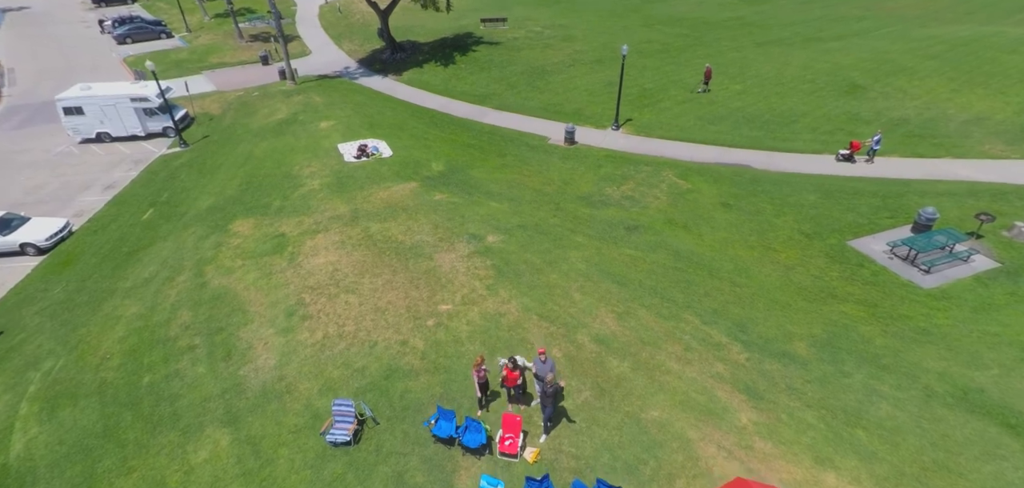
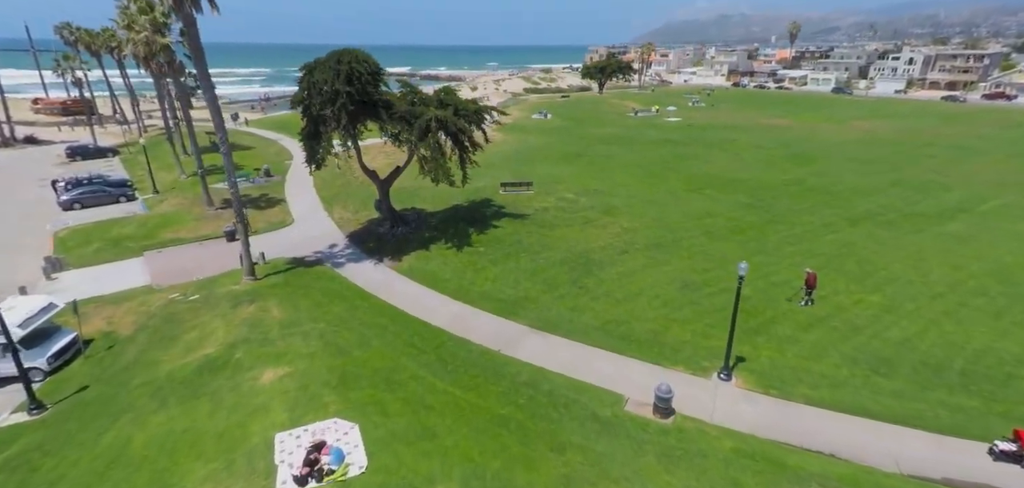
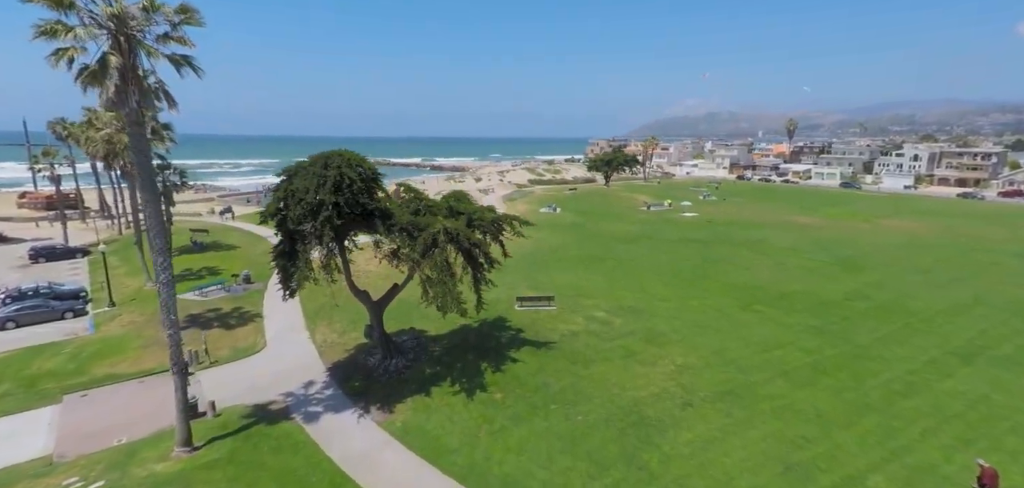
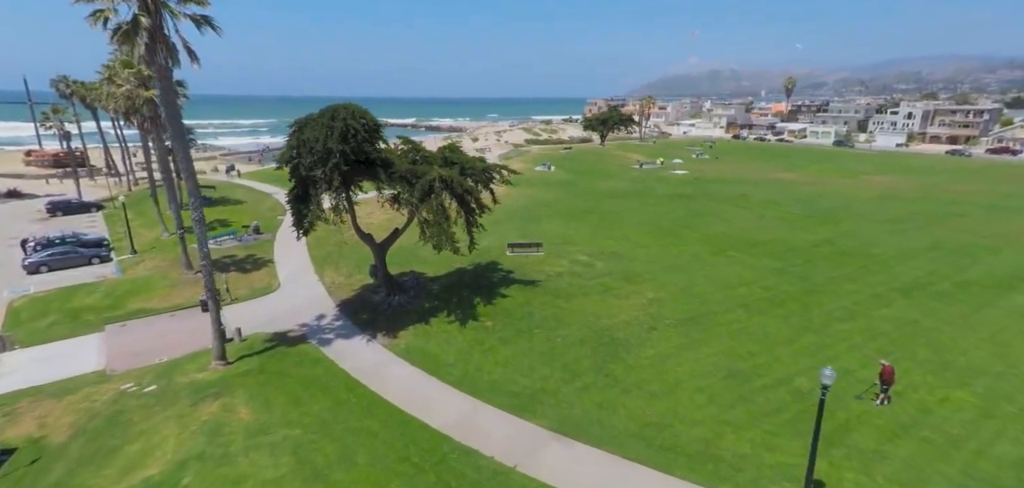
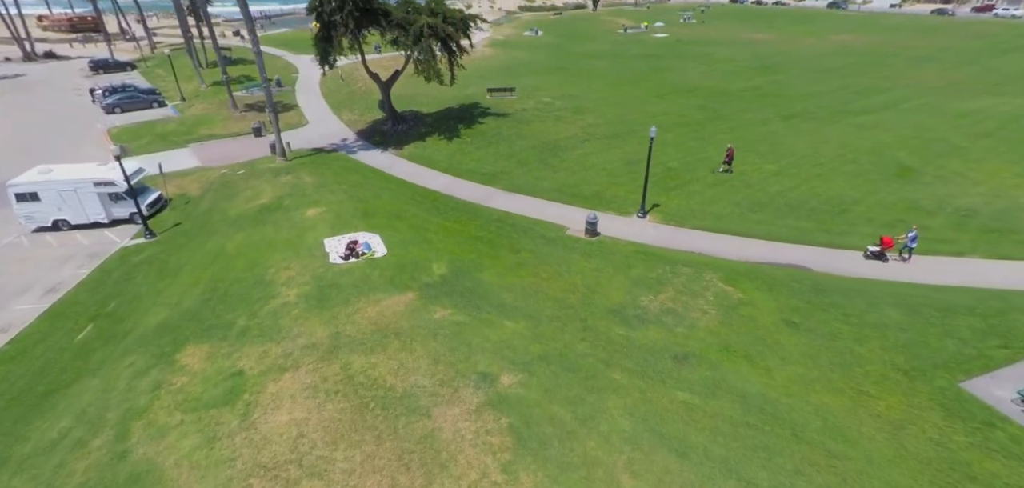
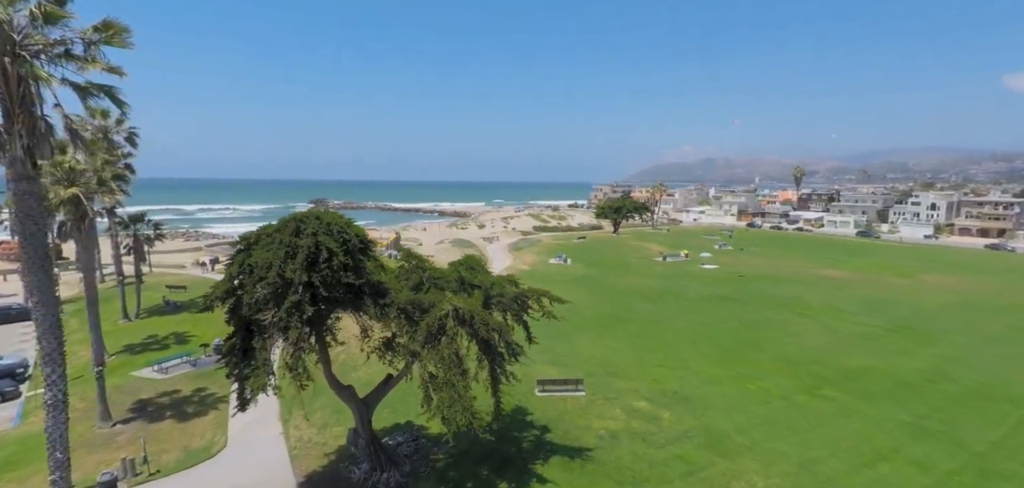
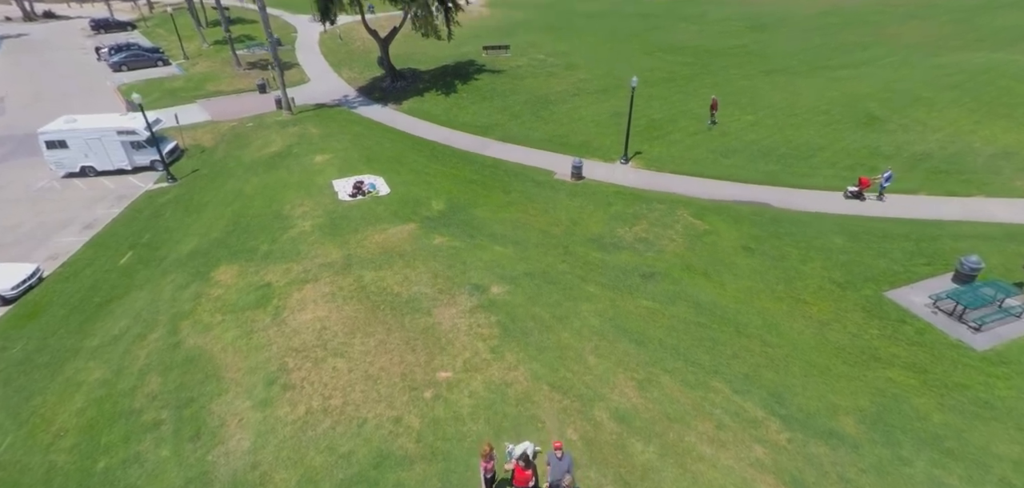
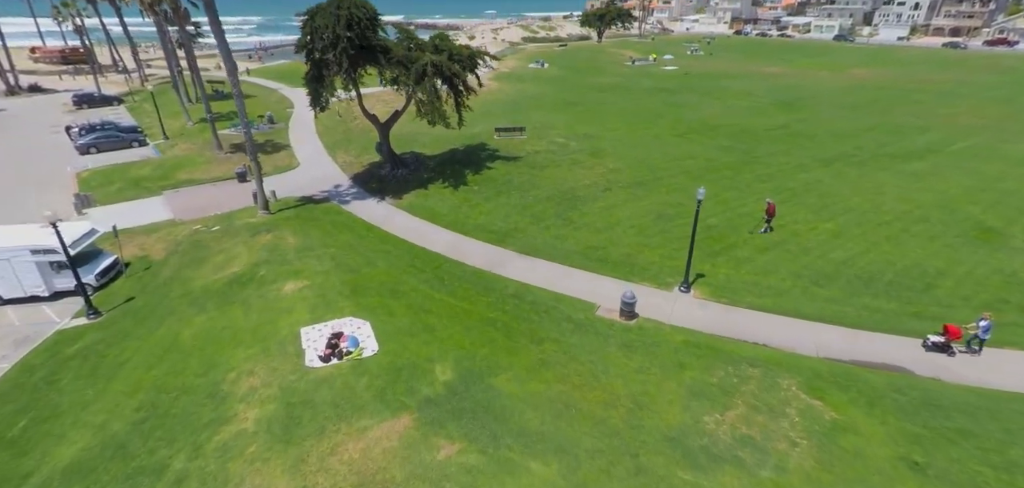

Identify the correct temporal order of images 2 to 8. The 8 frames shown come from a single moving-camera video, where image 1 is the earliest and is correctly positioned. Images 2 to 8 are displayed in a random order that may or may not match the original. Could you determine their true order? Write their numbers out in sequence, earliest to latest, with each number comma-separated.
7, 5, 8, 2, 4, 3, 6
